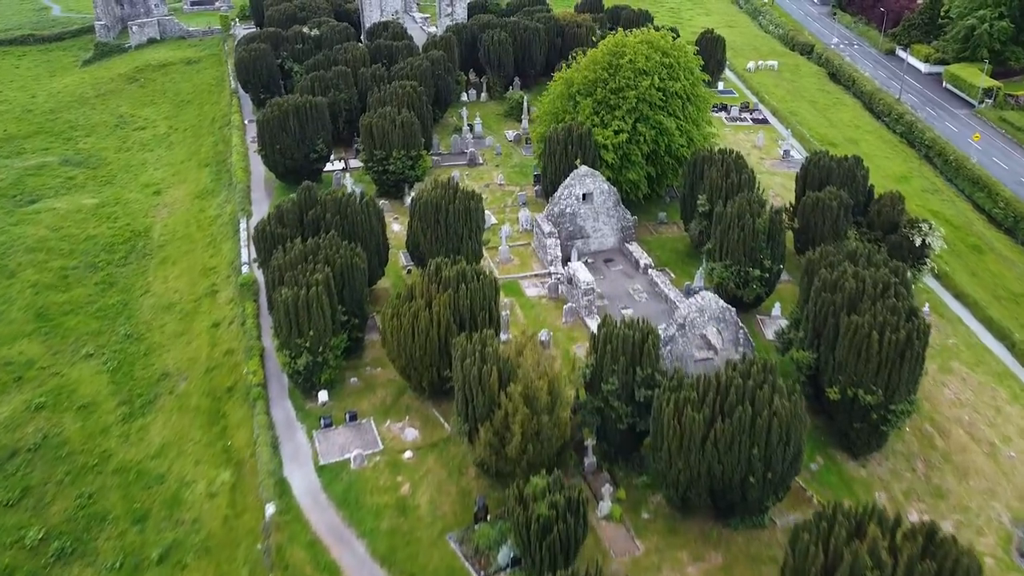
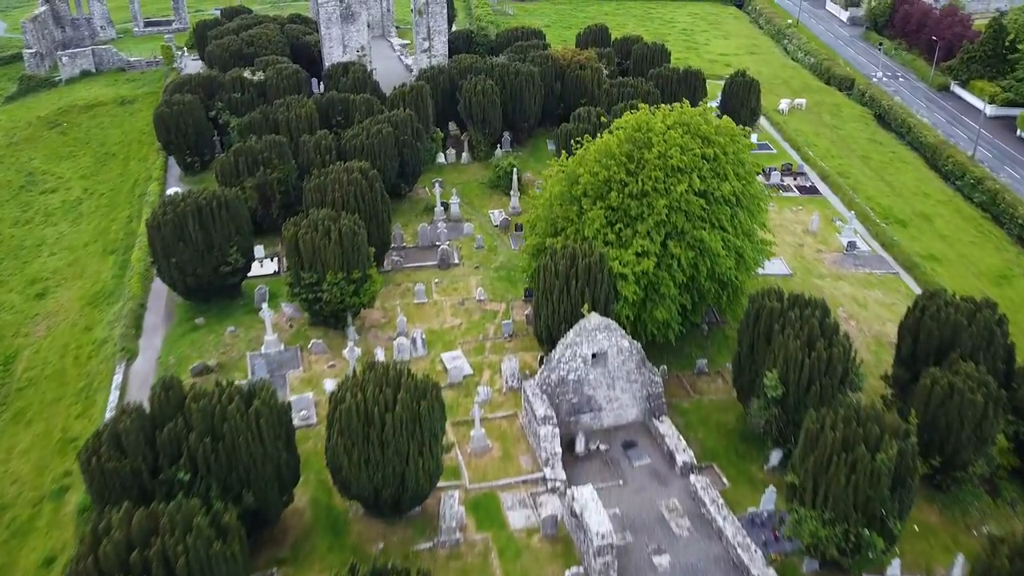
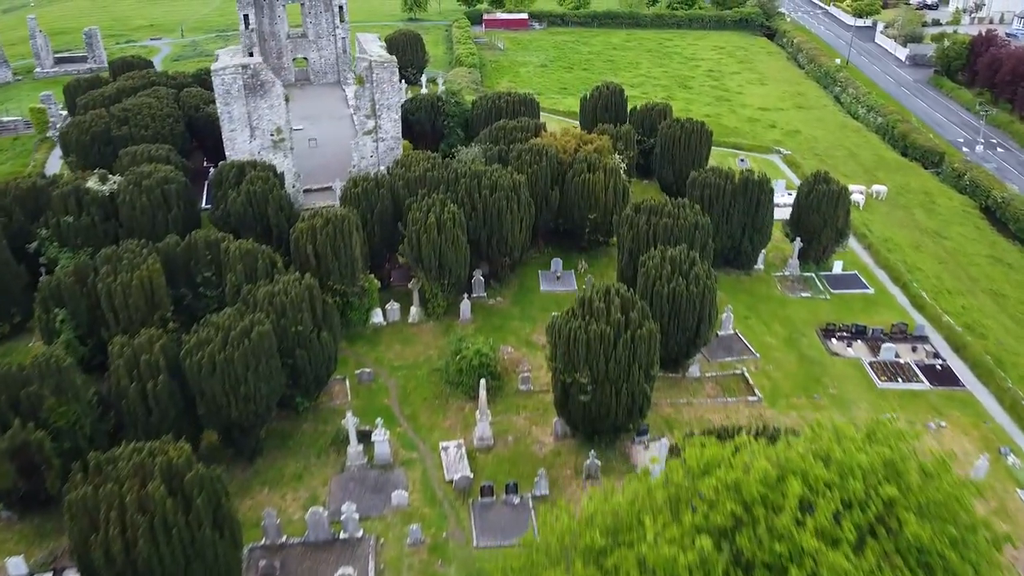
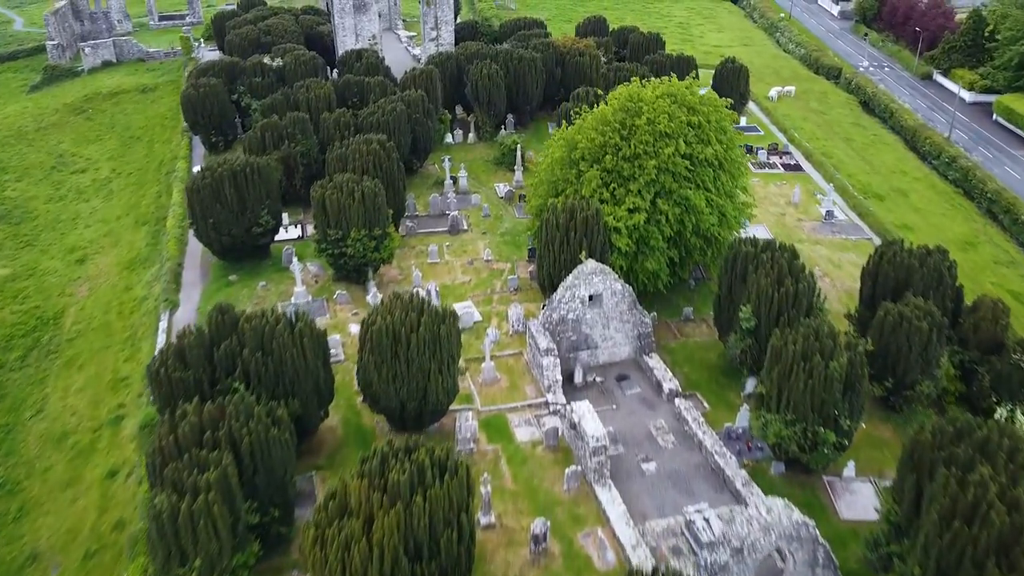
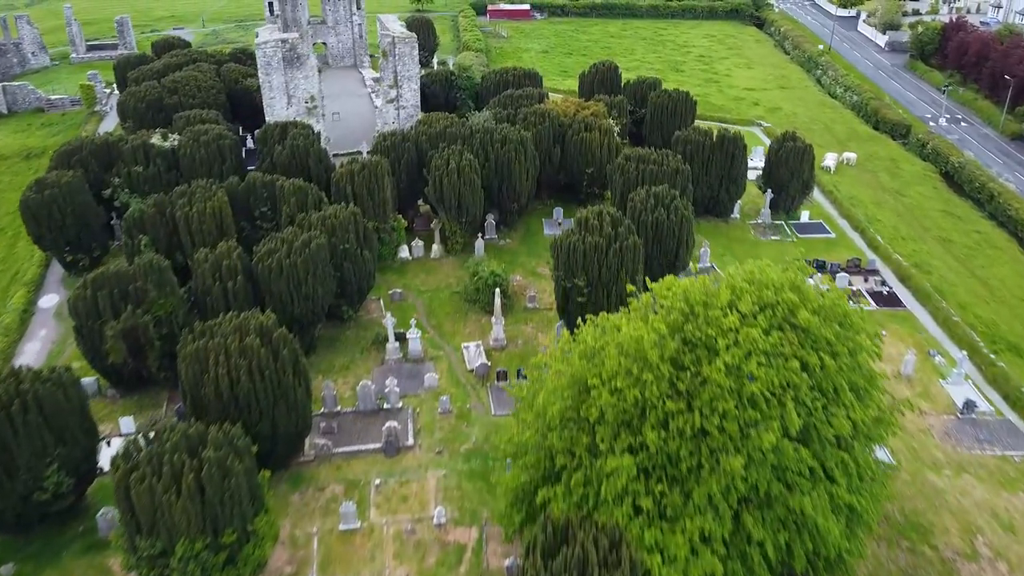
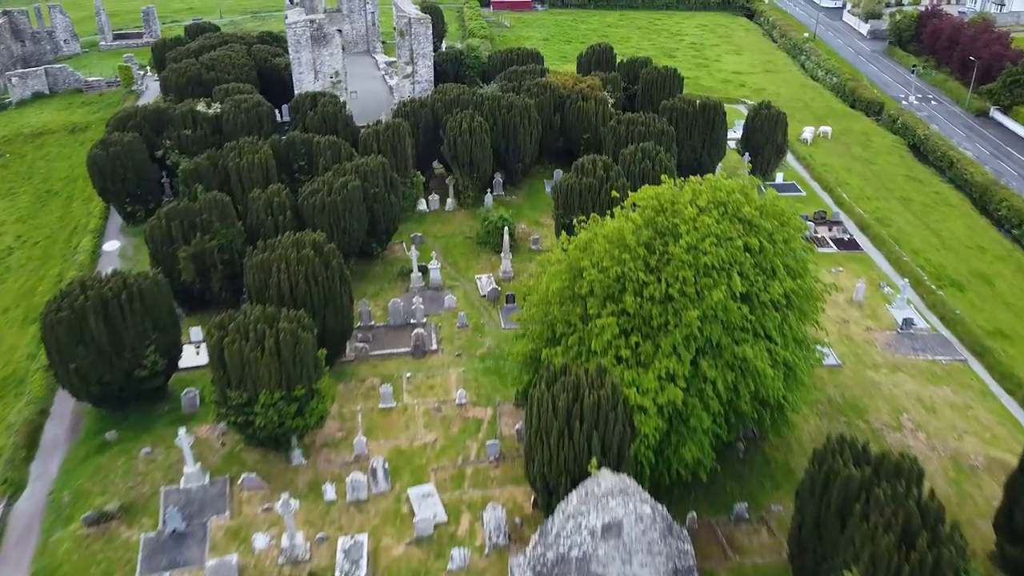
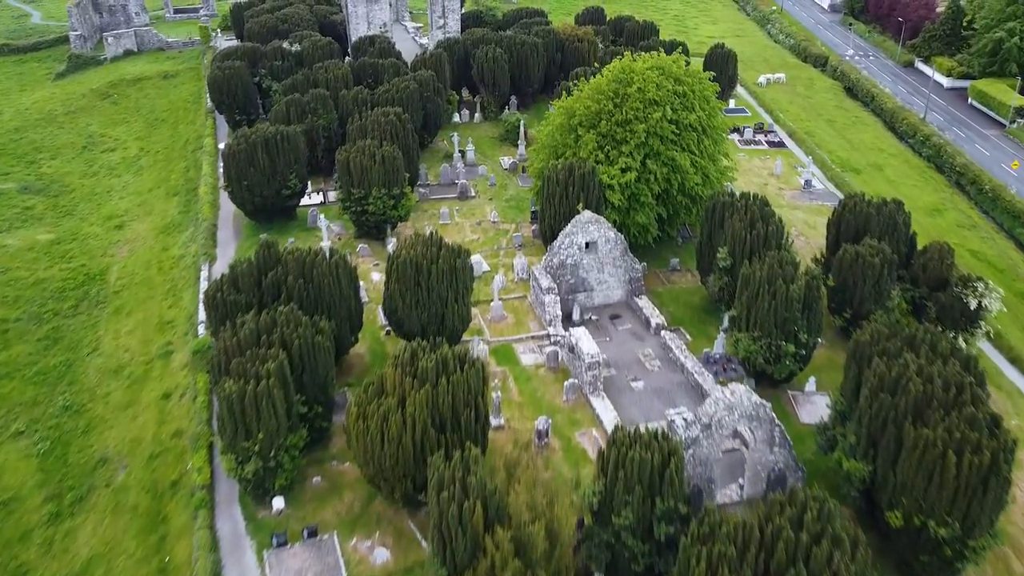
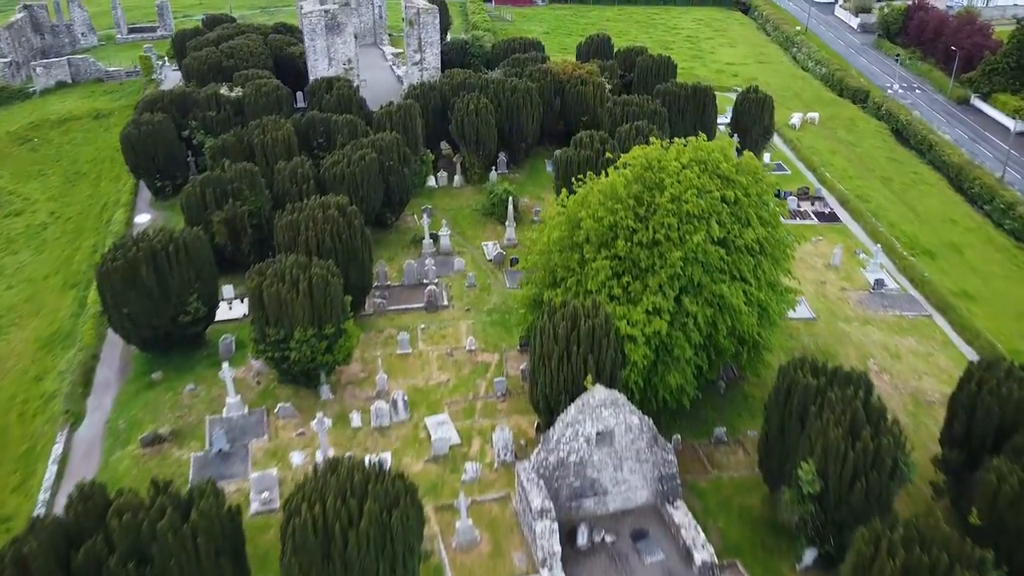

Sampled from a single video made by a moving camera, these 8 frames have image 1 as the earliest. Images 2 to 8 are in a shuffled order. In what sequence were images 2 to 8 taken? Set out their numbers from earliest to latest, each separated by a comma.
7, 4, 2, 8, 6, 5, 3
